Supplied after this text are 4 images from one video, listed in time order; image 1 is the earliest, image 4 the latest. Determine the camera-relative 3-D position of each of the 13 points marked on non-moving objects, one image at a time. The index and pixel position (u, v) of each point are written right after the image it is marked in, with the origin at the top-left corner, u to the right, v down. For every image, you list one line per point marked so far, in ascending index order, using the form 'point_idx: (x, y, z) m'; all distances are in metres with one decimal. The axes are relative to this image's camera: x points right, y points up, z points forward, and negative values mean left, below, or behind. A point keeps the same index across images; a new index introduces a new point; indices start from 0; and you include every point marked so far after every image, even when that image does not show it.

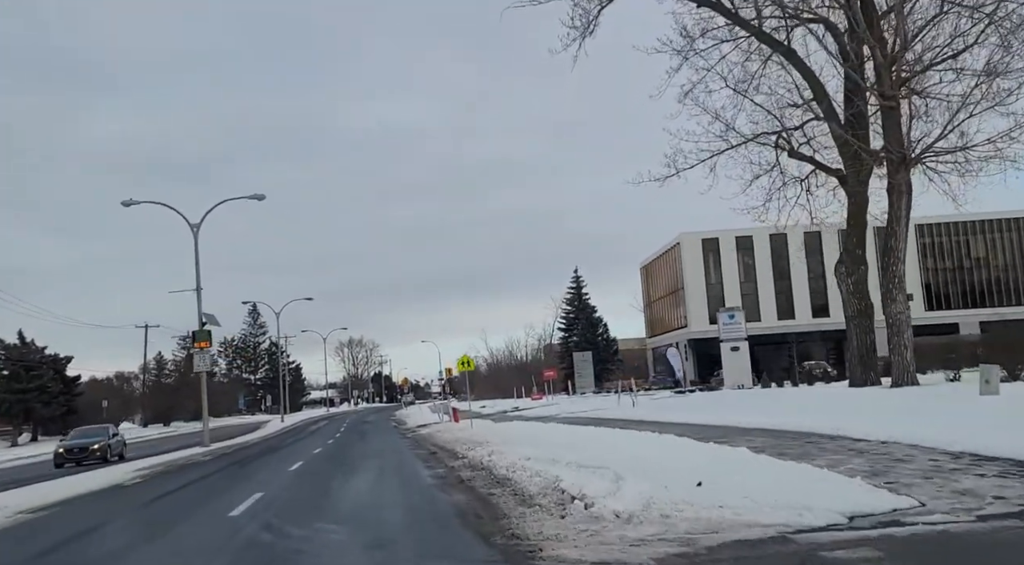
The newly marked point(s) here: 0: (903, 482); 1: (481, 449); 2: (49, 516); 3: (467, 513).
0: (+3.4, -1.7, +8.1) m
1: (-0.6, -3.0, +16.9) m
2: (-6.0, -3.0, +12.3) m
3: (-0.5, -2.5, +10.2) m
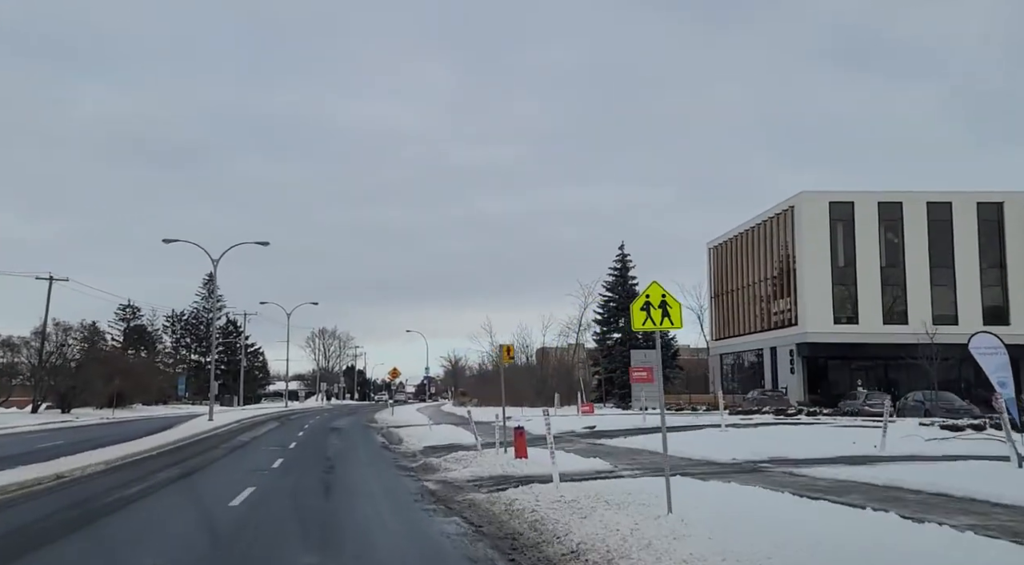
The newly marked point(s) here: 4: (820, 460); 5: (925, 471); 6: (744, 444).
0: (+6.8, +0.3, -11.3) m
1: (+2.6, -0.8, -2.7) m
2: (-2.8, -0.4, -7.4) m
3: (+2.8, -0.2, -9.4) m
4: (+5.1, -2.9, +15.3) m
5: (+5.5, -2.6, +12.5) m
6: (+4.9, -3.4, +20.1) m
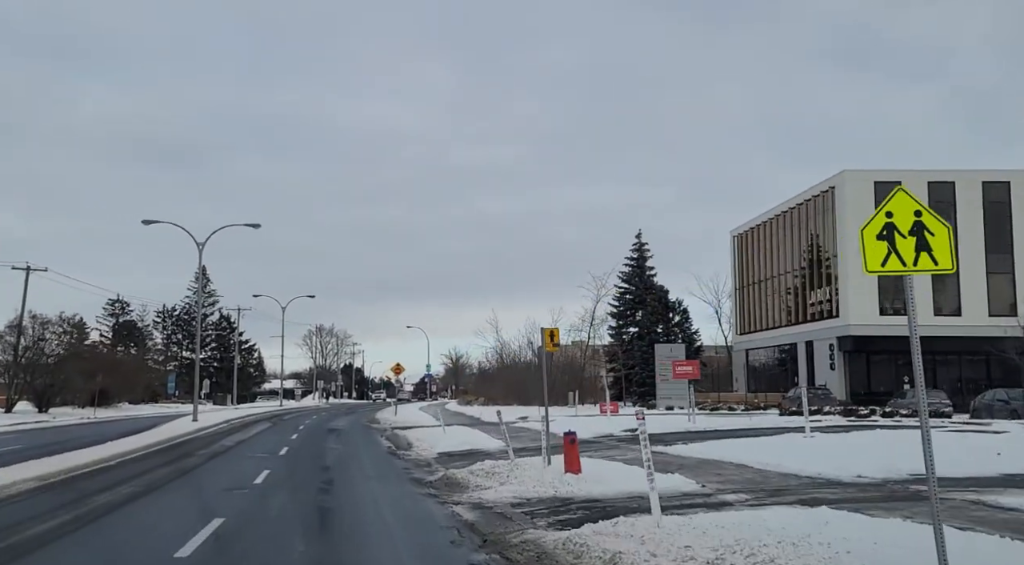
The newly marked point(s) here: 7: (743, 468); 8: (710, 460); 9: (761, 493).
0: (+7.6, +0.8, -15.4) m
1: (+3.4, -0.3, -6.7) m
2: (-2.0, +0.1, -11.4) m
3: (+3.6, +0.3, -13.4) m
4: (+5.8, -2.4, +11.2) m
5: (+6.3, -2.1, +8.5) m
6: (+5.7, -2.8, +16.1) m
7: (+3.5, -2.8, +14.5) m
8: (+3.3, -3.0, +15.9) m
9: (+3.2, -2.6, +11.6) m
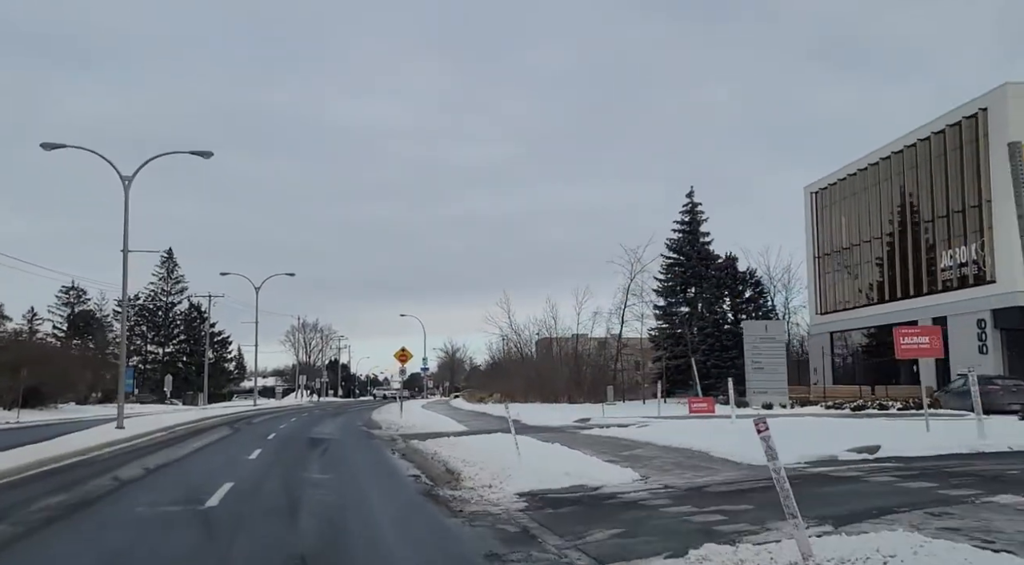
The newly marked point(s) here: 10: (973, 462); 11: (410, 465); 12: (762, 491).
0: (+10.1, +2.2, -26.3) m
1: (+5.7, +1.1, -17.7) m
2: (+0.5, +1.5, -22.6) m
3: (+6.1, +1.7, -24.4) m
4: (+7.9, -0.9, +0.2) m
5: (+8.4, -0.6, -2.5) m
6: (+7.7, -1.4, +5.1) m
7: (+5.5, -1.4, +3.5) m
8: (+5.3, -1.5, +4.8) m
9: (+5.3, -1.1, +0.5) m
10: (+5.7, -2.1, +11.0) m
11: (-1.7, -3.2, +16.6) m
12: (+2.8, -2.3, +10.6) m
